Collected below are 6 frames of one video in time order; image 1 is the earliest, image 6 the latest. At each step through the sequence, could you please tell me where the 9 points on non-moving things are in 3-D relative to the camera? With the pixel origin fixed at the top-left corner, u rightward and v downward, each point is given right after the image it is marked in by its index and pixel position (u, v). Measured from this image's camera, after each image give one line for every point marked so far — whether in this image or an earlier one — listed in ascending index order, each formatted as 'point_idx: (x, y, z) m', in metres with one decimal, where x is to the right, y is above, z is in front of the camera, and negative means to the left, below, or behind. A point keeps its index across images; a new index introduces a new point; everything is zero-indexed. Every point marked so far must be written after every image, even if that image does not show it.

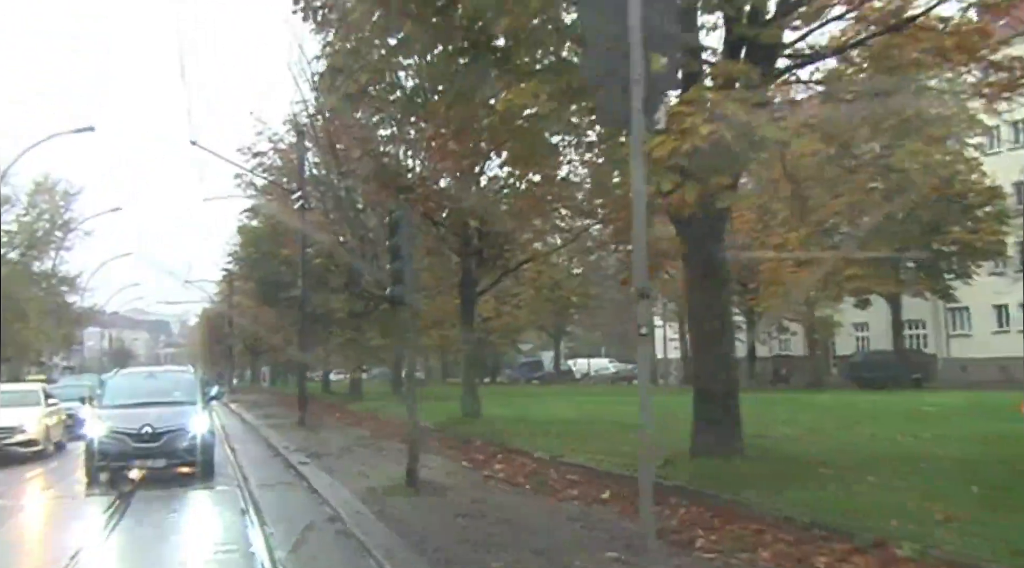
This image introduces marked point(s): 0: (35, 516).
0: (-6.2, -3.1, +12.8) m
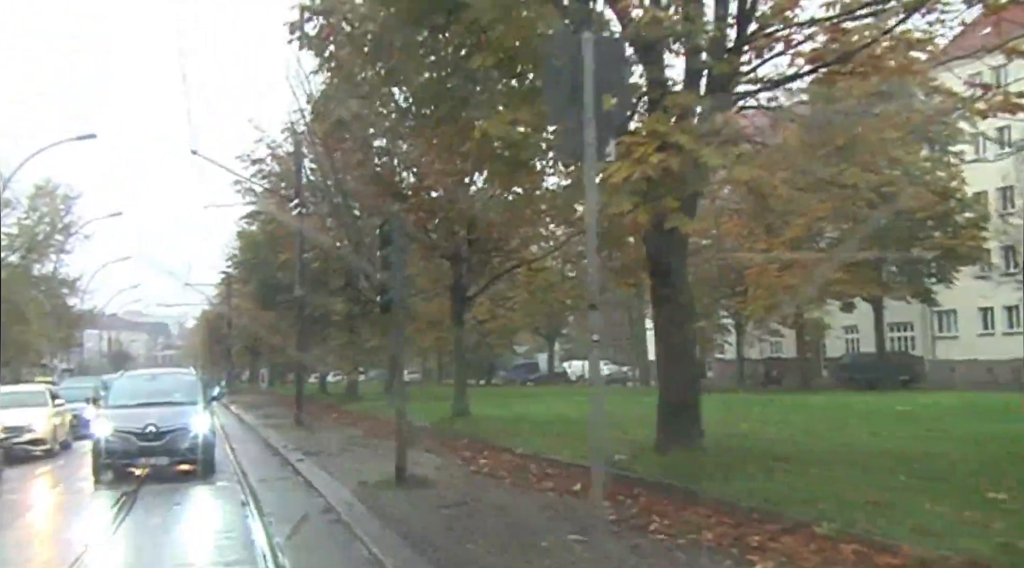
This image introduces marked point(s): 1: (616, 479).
0: (-6.4, -3.2, +13.5) m
1: (+1.0, -1.9, +9.6) m
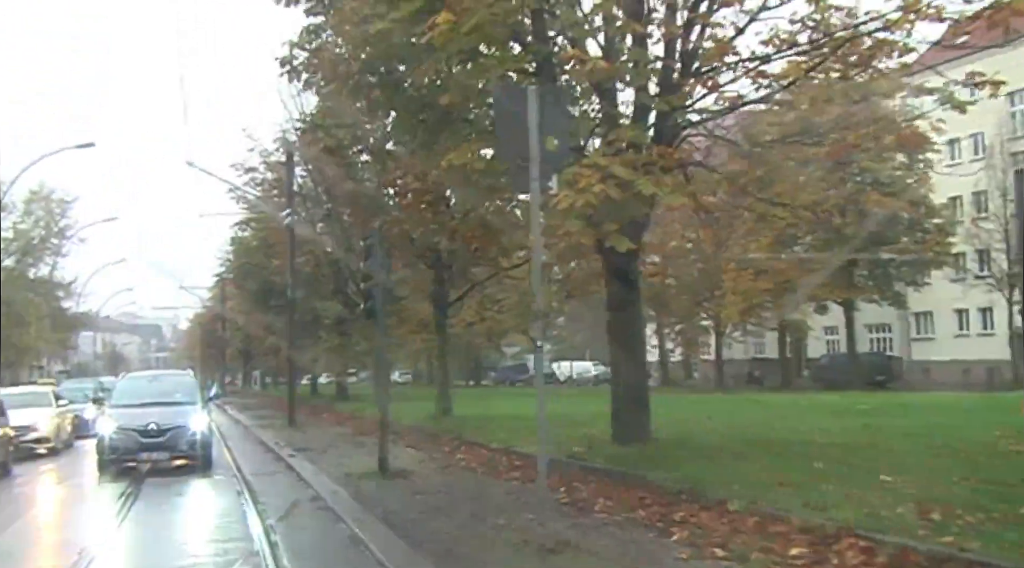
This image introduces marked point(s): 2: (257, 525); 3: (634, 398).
0: (-6.8, -3.3, +14.5) m
1: (+0.7, -2.0, +10.6) m
2: (-2.7, -2.5, +10.3) m
3: (+1.6, -1.5, +12.9) m
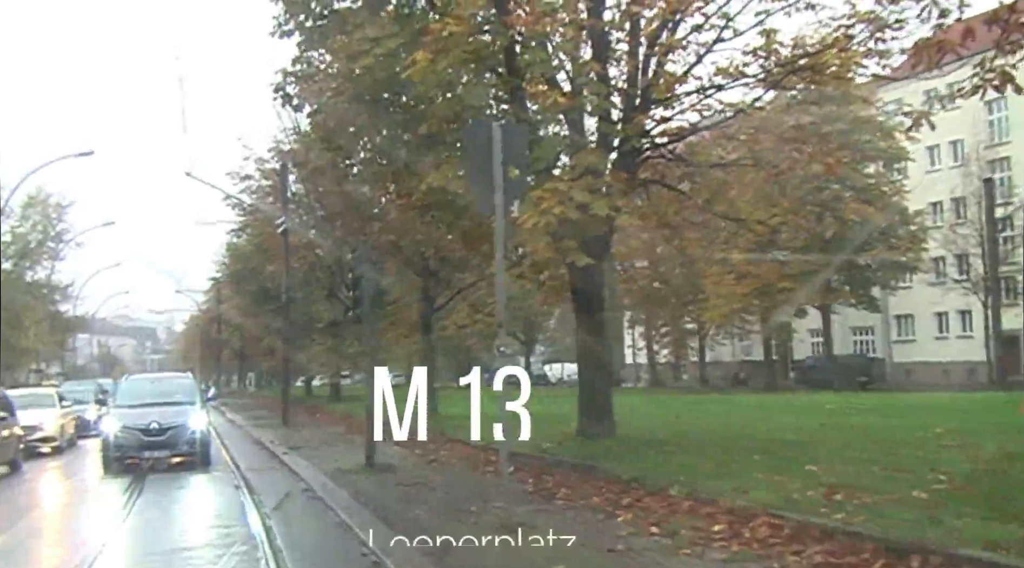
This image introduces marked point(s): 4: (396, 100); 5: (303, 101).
0: (-7.1, -3.4, +15.3) m
1: (+0.4, -2.1, +11.5) m
2: (-3.0, -2.7, +11.2) m
3: (+1.3, -1.6, +13.8) m
4: (-1.5, +2.4, +12.8) m
5: (-3.1, +2.7, +14.6) m
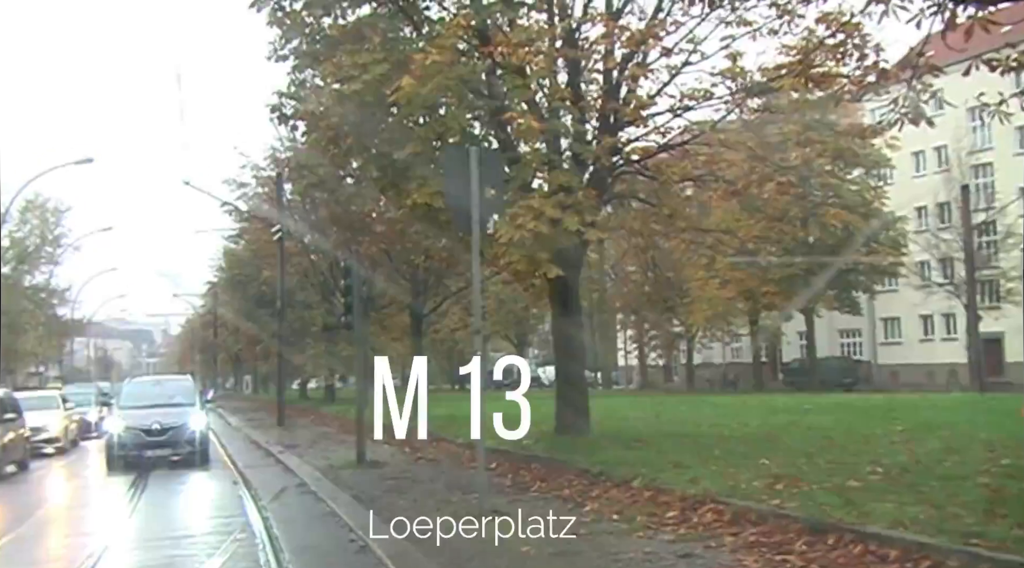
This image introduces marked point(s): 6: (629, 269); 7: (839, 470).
0: (-7.3, -3.5, +16.0) m
1: (+0.2, -2.2, +12.2) m
2: (-3.2, -2.8, +11.9) m
3: (+1.1, -1.7, +14.6) m
4: (-1.8, +2.3, +13.6) m
5: (-3.4, +2.6, +15.4) m
6: (+2.4, +0.3, +19.5) m
7: (+3.1, -1.8, +9.2) m
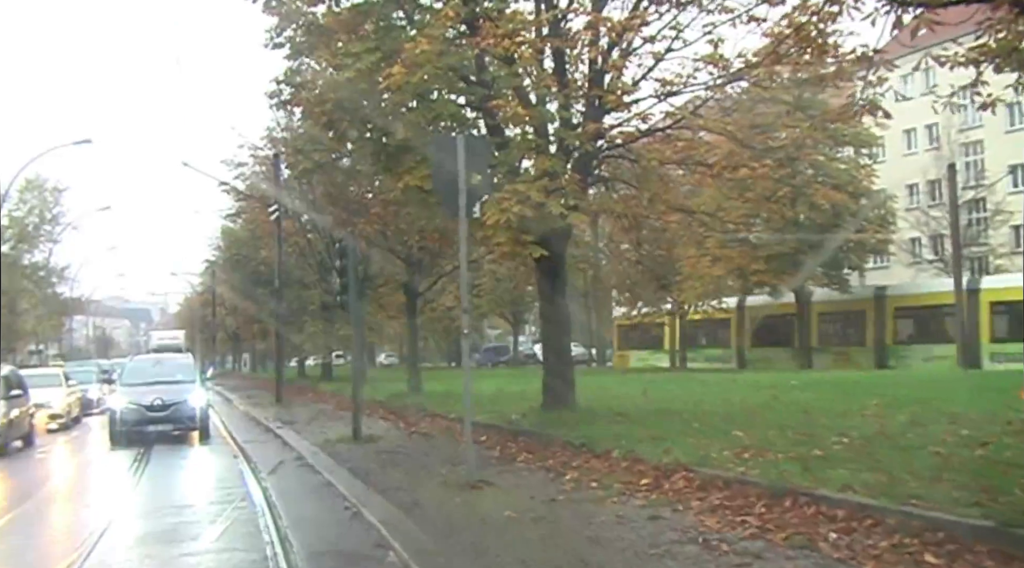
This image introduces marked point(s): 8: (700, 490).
0: (-7.5, -3.2, +16.5) m
1: (+0.1, -2.0, +12.7) m
2: (-3.3, -2.5, +12.4) m
3: (+1.0, -1.4, +15.0) m
4: (-1.9, +2.6, +13.9) m
5: (-3.5, +2.9, +15.7) m
6: (+2.2, +0.7, +19.9) m
7: (+3.0, -1.6, +9.7) m
8: (+1.5, -1.6, +7.8) m
